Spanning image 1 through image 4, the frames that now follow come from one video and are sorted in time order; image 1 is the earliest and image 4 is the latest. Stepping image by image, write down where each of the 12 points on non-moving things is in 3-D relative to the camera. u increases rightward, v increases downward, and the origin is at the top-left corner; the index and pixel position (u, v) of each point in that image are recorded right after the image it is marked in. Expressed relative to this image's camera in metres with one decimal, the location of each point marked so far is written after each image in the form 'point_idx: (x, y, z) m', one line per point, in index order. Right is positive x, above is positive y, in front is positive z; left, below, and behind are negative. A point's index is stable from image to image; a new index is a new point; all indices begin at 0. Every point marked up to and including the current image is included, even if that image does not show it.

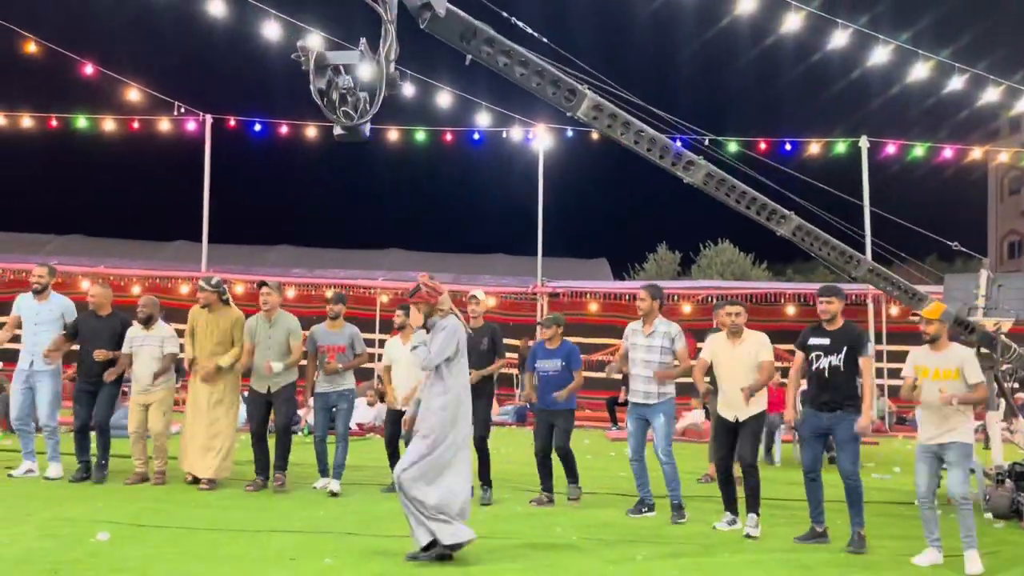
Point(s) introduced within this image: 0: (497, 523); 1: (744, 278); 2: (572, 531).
0: (+0.1, -1.6, +6.2) m
1: (+5.1, +0.2, +19.1) m
2: (+0.5, -1.6, +6.0) m
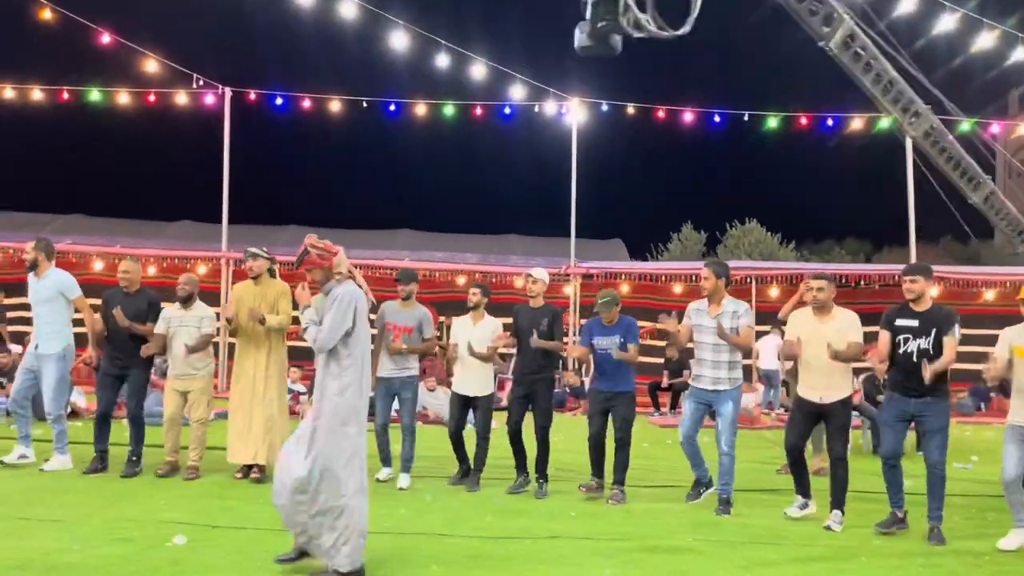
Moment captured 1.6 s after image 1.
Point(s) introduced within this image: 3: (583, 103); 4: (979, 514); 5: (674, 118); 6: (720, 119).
0: (+0.5, -1.5, +5.7) m
1: (+5.6, +0.6, +18.5) m
2: (+0.9, -1.5, +5.5) m
3: (+1.1, +2.9, +13.8) m
4: (+3.3, -1.6, +6.2) m
5: (+2.6, +2.8, +14.2) m
6: (+3.4, +2.8, +14.1) m
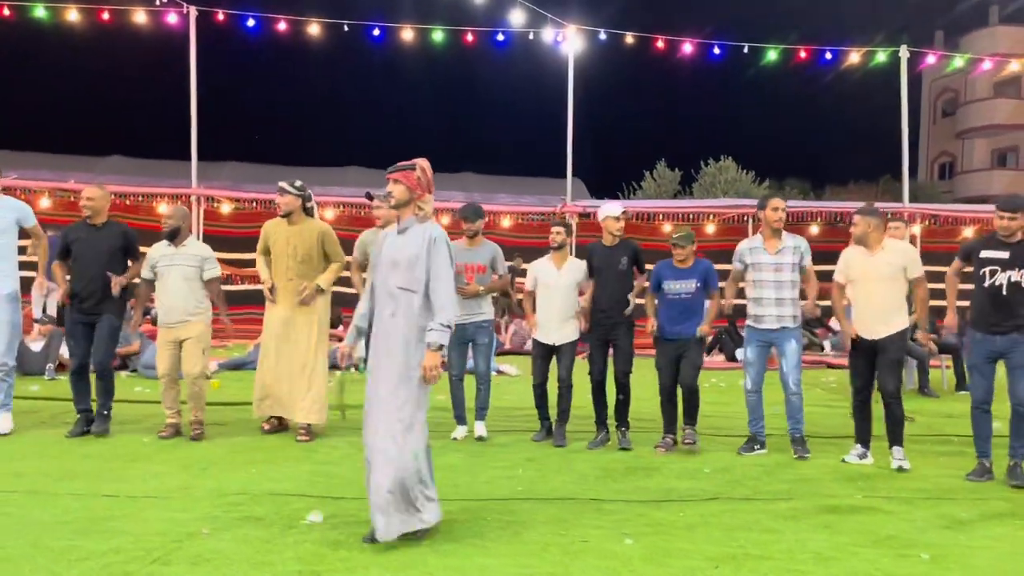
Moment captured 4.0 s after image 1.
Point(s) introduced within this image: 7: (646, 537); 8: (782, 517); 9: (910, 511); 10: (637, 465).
0: (+1.2, -1.1, +5.3) m
1: (+5.0, +1.9, +18.4) m
2: (+1.7, -1.1, +5.1) m
3: (+1.0, +3.9, +13.1) m
4: (+4.0, -1.2, +6.0) m
5: (+2.5, +3.8, +13.6) m
6: (+3.3, +3.7, +13.7) m
7: (+0.6, -1.1, +3.9) m
8: (+1.3, -1.1, +4.3) m
9: (+2.0, -1.1, +4.4) m
10: (+0.8, -1.1, +5.4) m
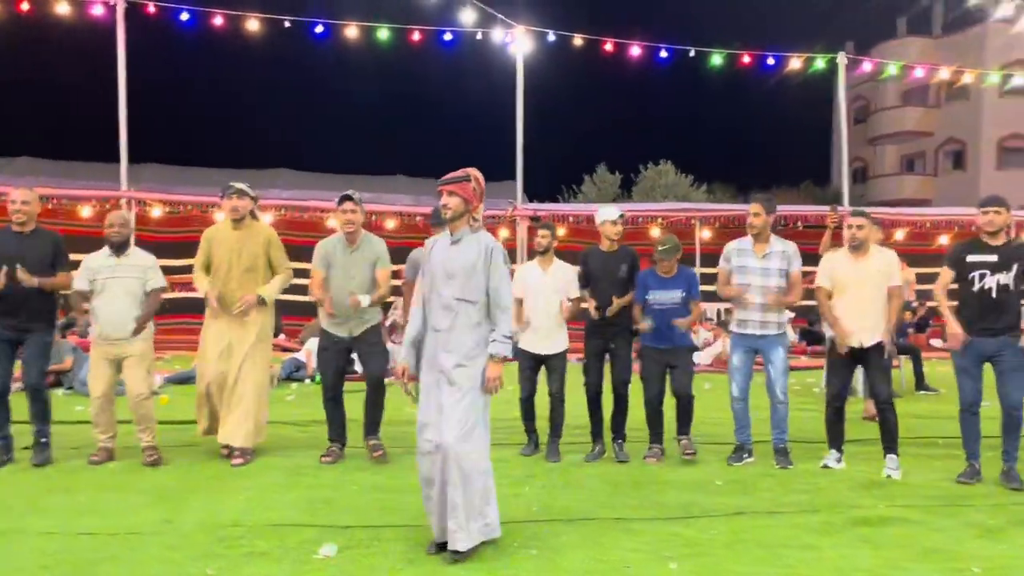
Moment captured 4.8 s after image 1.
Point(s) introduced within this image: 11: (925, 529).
0: (+1.2, -1.1, +5.2) m
1: (+3.7, +1.9, +18.5) m
2: (+1.7, -1.1, +5.0) m
3: (+0.3, +3.8, +12.9) m
4: (+3.9, -1.2, +6.1) m
5: (+1.7, +3.7, +13.6) m
6: (+2.4, +3.7, +13.7) m
7: (+0.7, -1.2, +3.7) m
8: (+1.4, -1.2, +4.1) m
9: (+2.1, -1.2, +4.3) m
10: (+0.8, -1.1, +5.2) m
11: (+2.0, -1.1, +4.1) m
